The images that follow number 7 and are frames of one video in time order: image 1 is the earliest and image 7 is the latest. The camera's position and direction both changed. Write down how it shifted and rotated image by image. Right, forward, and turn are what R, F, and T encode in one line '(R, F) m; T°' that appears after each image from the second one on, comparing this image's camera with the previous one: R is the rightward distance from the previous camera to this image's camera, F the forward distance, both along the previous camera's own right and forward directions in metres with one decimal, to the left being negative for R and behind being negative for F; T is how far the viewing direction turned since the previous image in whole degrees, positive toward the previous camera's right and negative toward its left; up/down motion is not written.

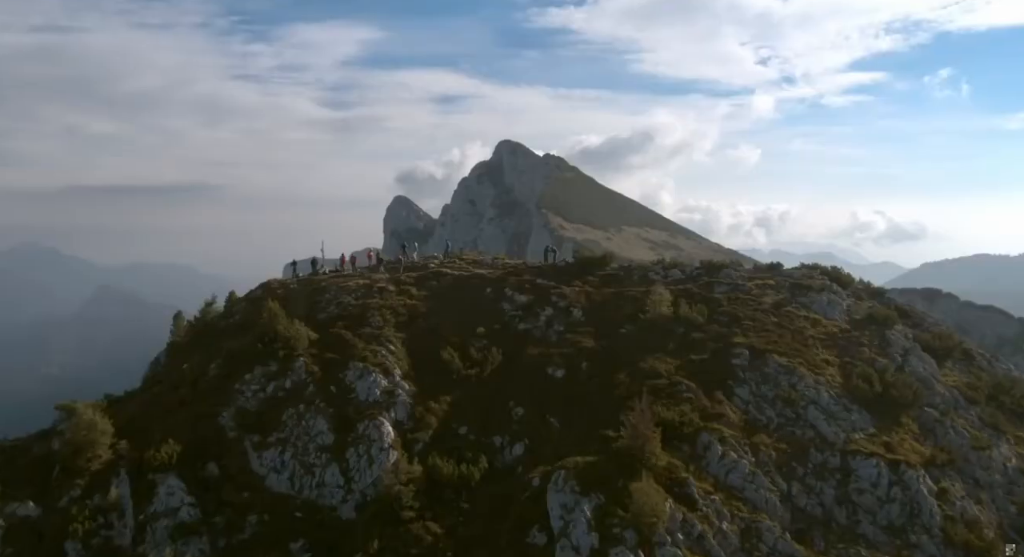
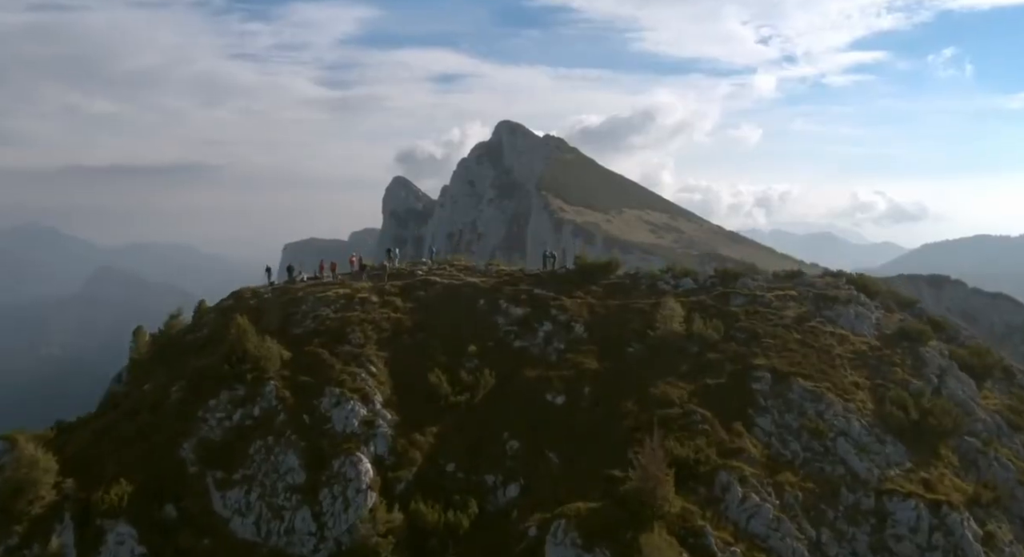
(+0.3, +5.3) m; 0°
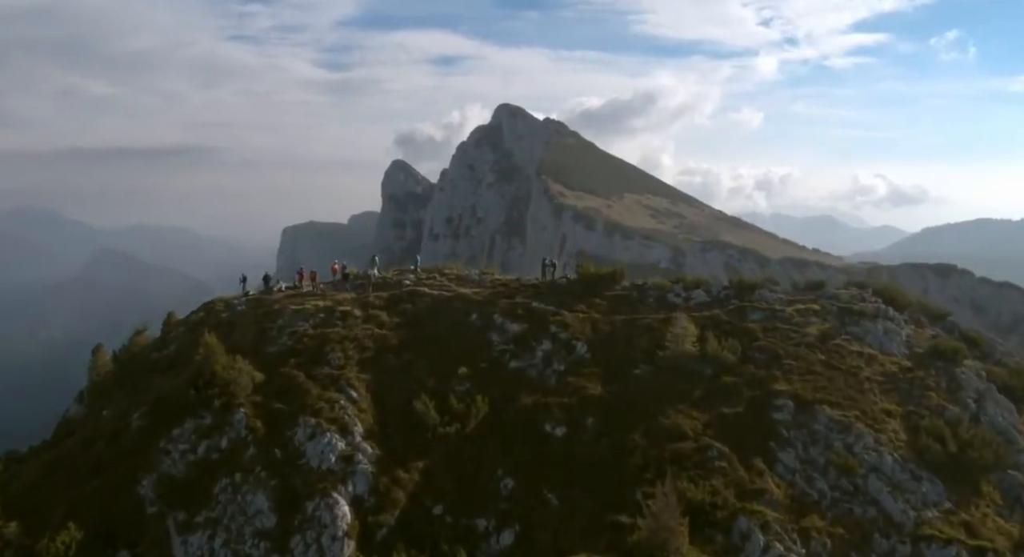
(+0.2, +4.5) m; 0°
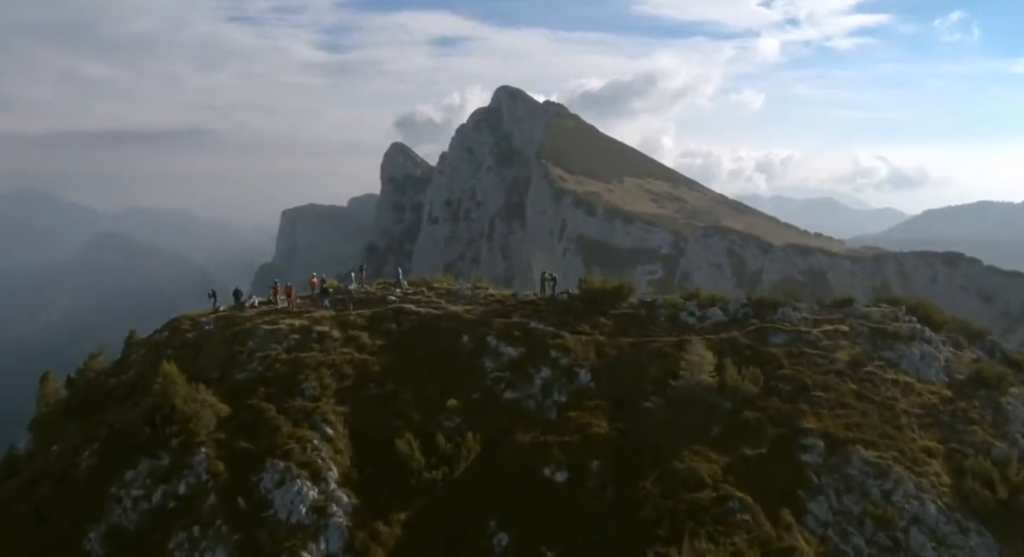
(+0.2, +4.7) m; 0°
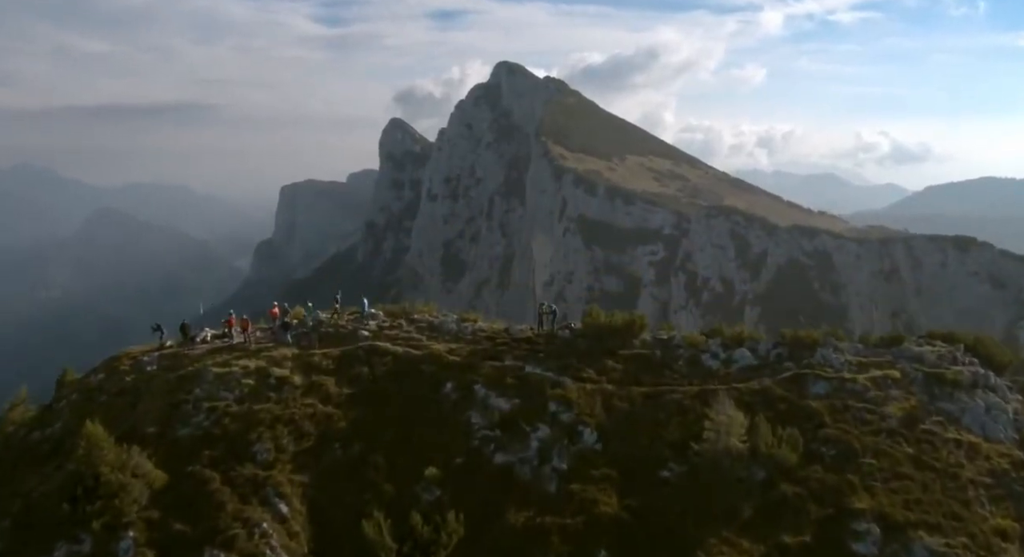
(+0.4, +6.5) m; 0°
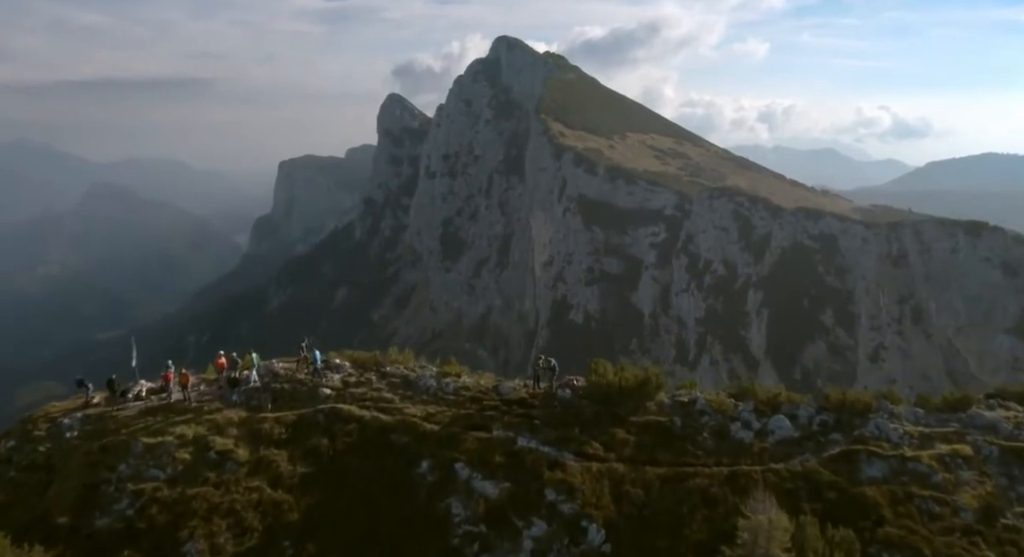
(+0.4, +6.5) m; 0°
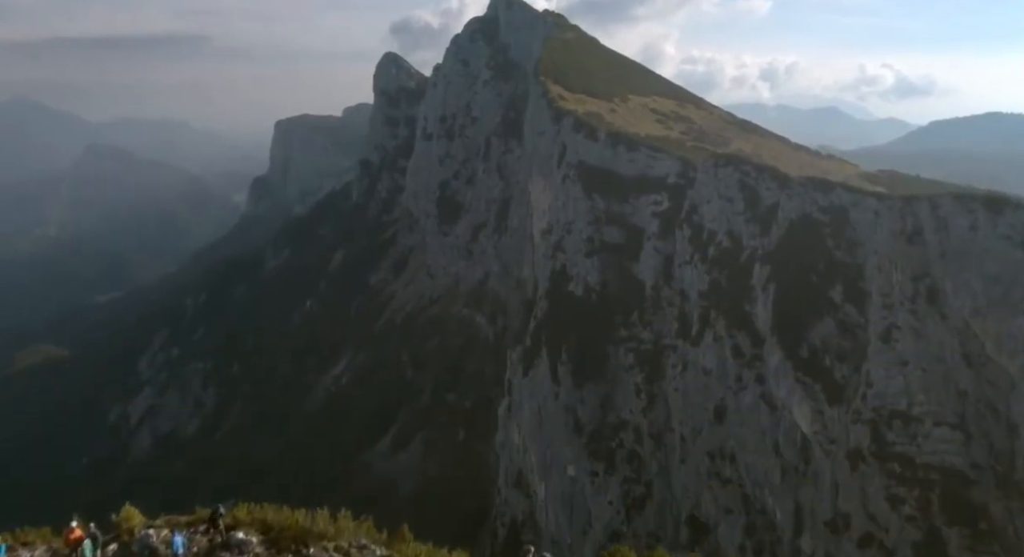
(+0.6, +10.8) m; 0°
